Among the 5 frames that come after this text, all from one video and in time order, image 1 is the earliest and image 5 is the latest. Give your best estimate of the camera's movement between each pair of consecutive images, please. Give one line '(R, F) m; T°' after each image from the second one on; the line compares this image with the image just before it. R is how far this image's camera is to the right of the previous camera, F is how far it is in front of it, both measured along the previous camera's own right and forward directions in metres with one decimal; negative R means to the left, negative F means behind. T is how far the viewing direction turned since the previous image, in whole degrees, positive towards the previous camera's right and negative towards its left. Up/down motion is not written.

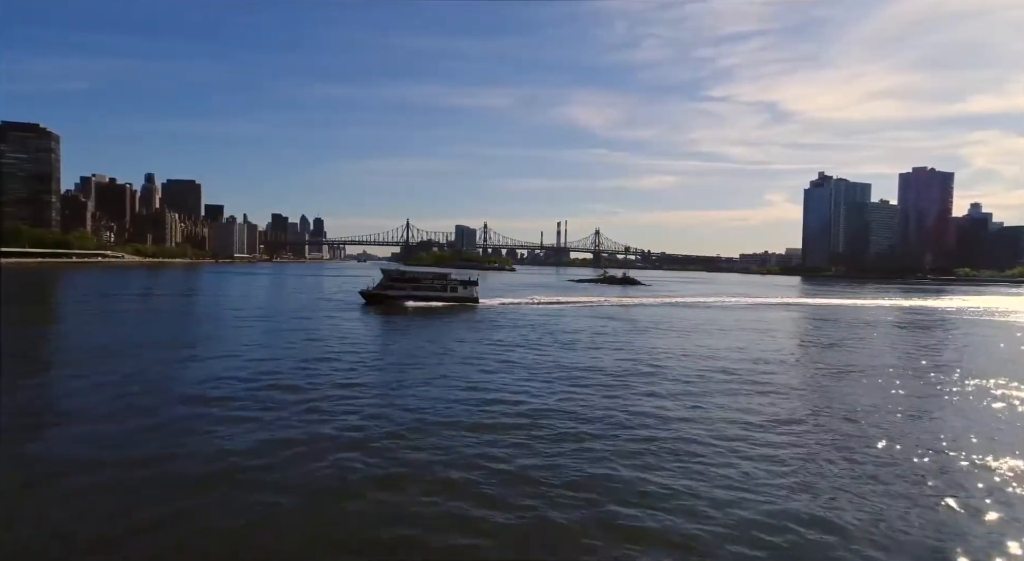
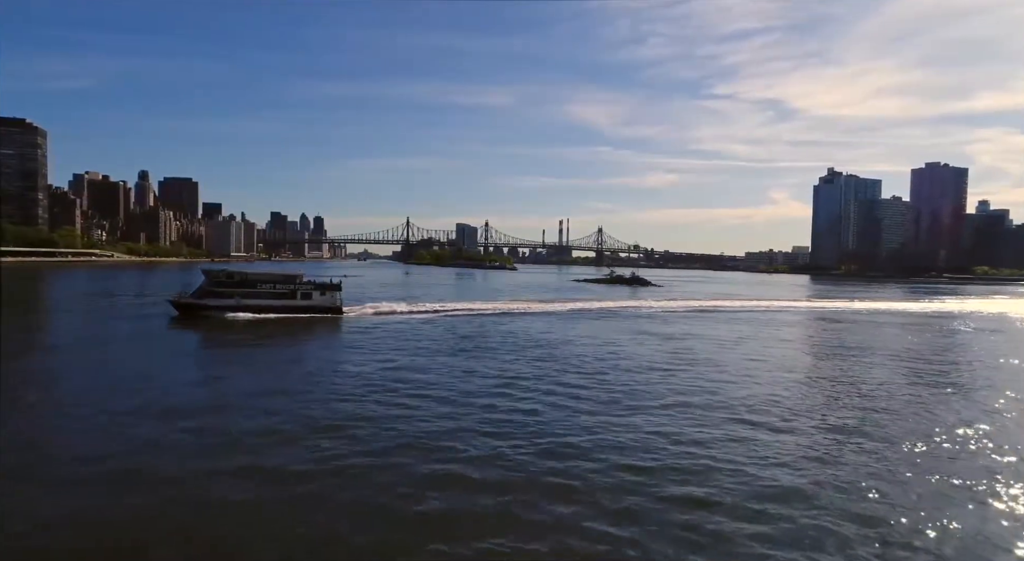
(0.0, +1.4) m; 0°
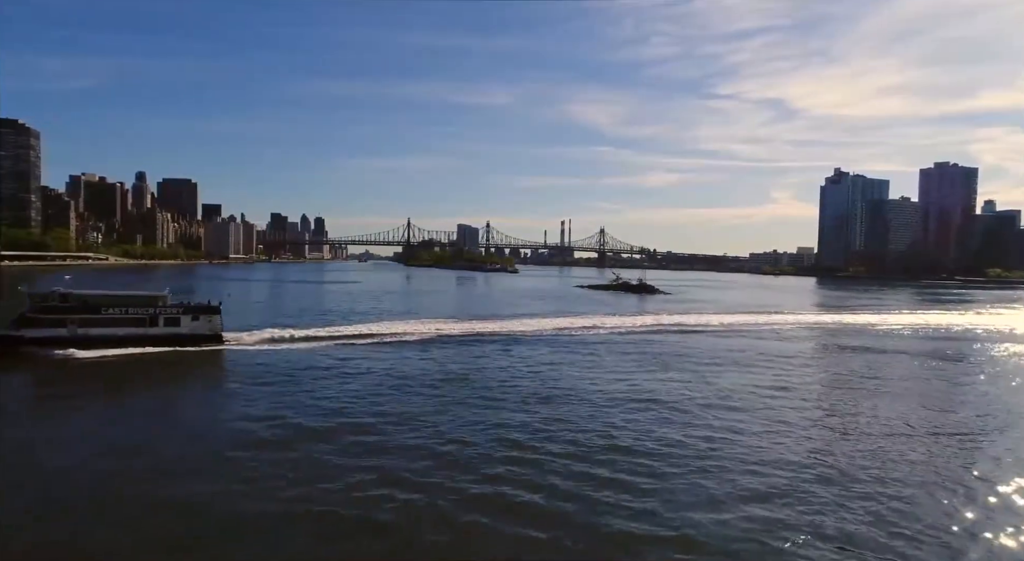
(0.0, +0.8) m; 0°
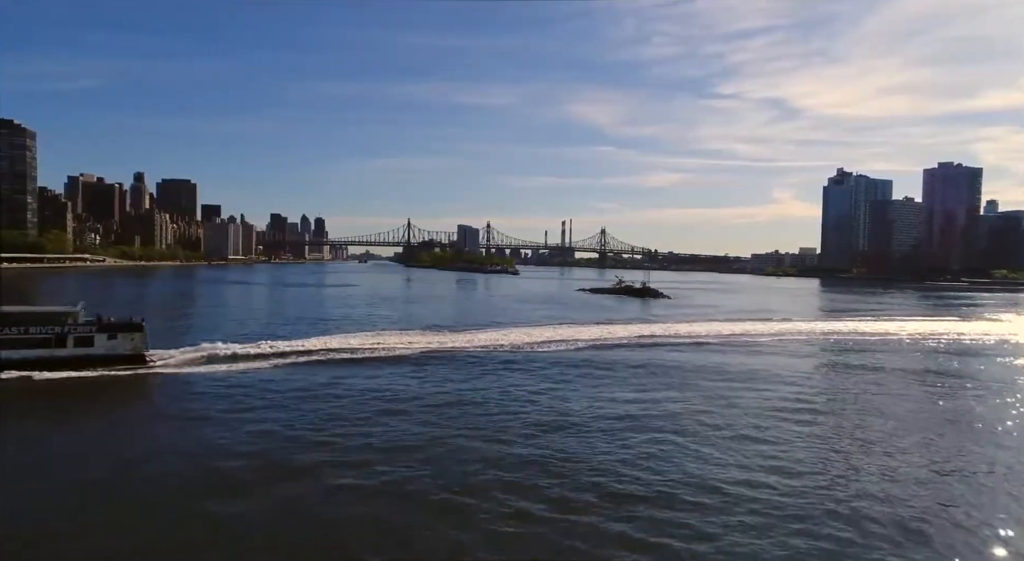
(+0.1, +0.4) m; 0°
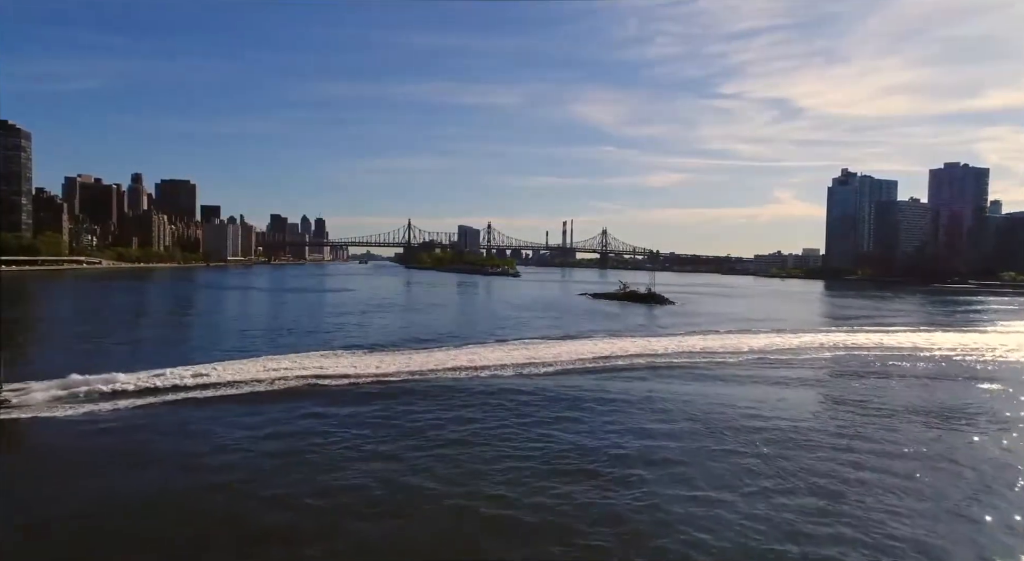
(0.0, +0.6) m; 0°
